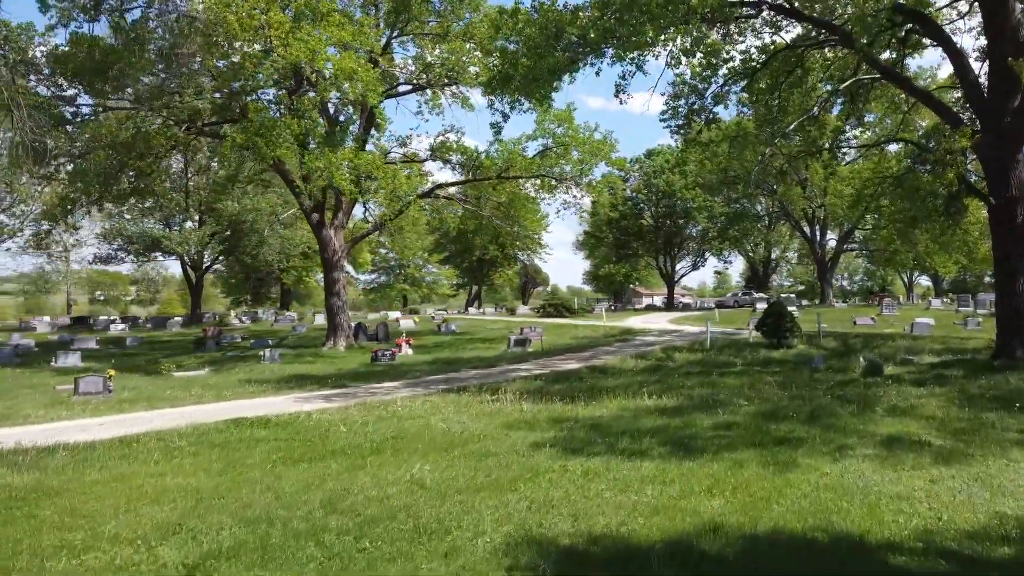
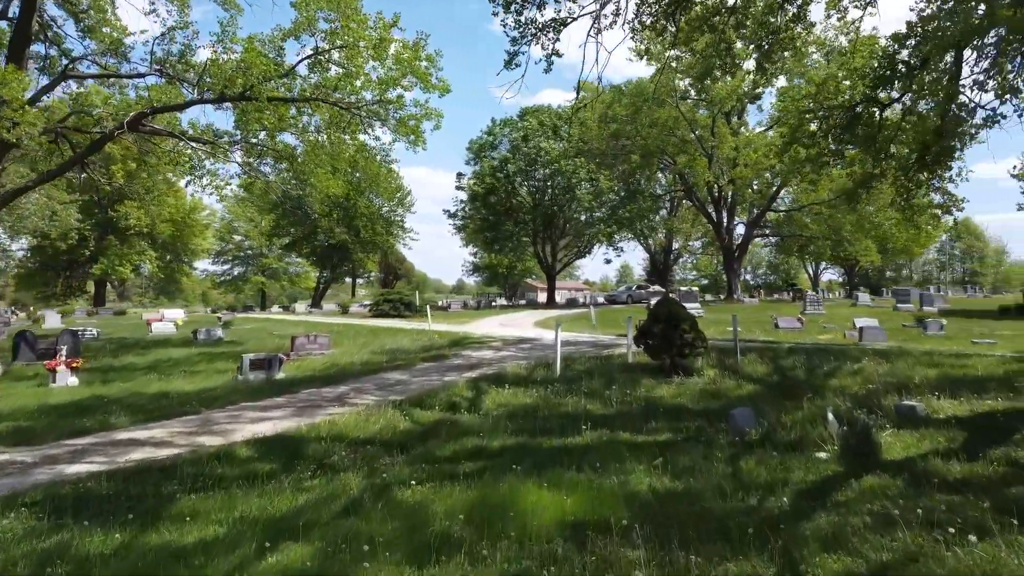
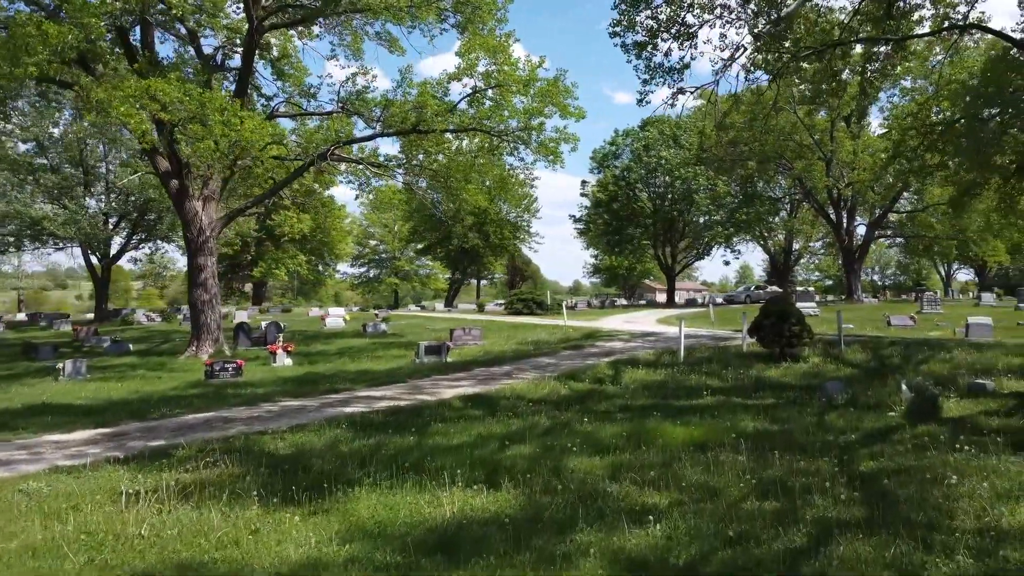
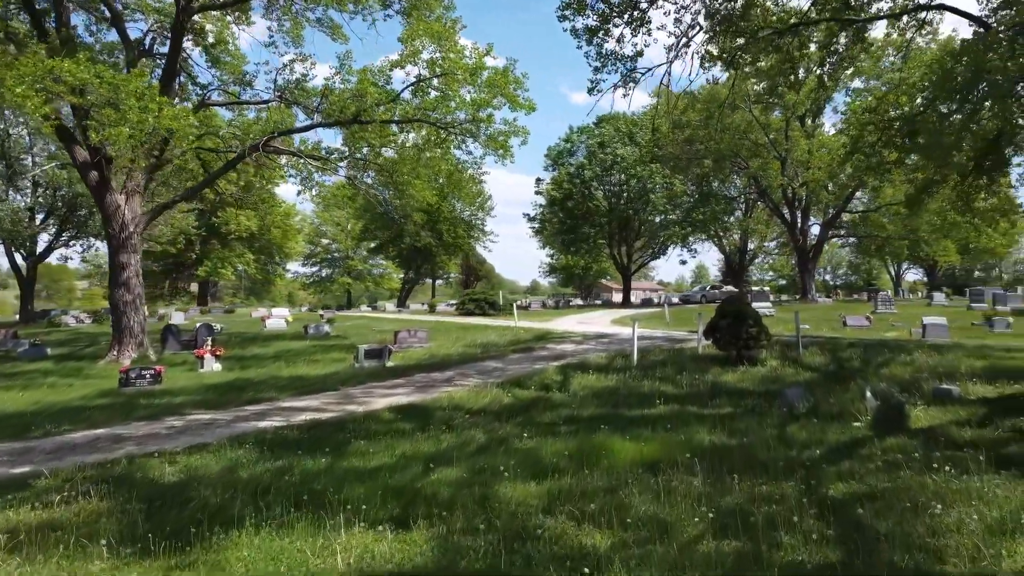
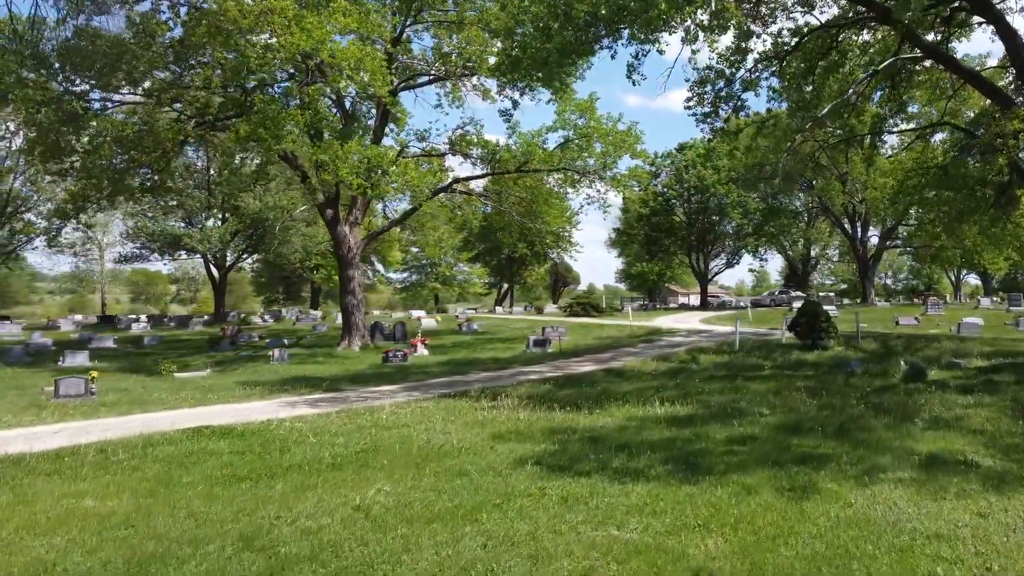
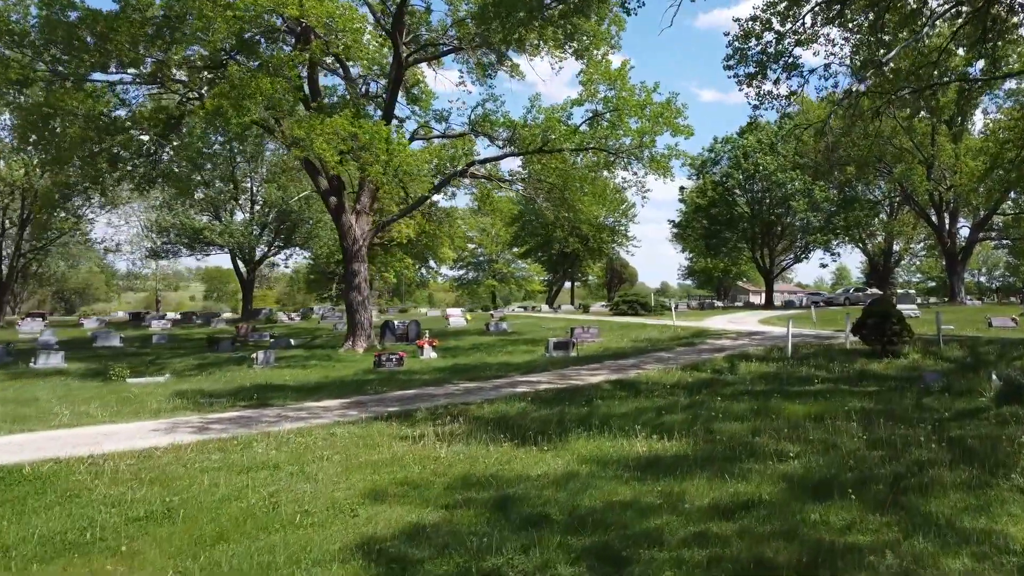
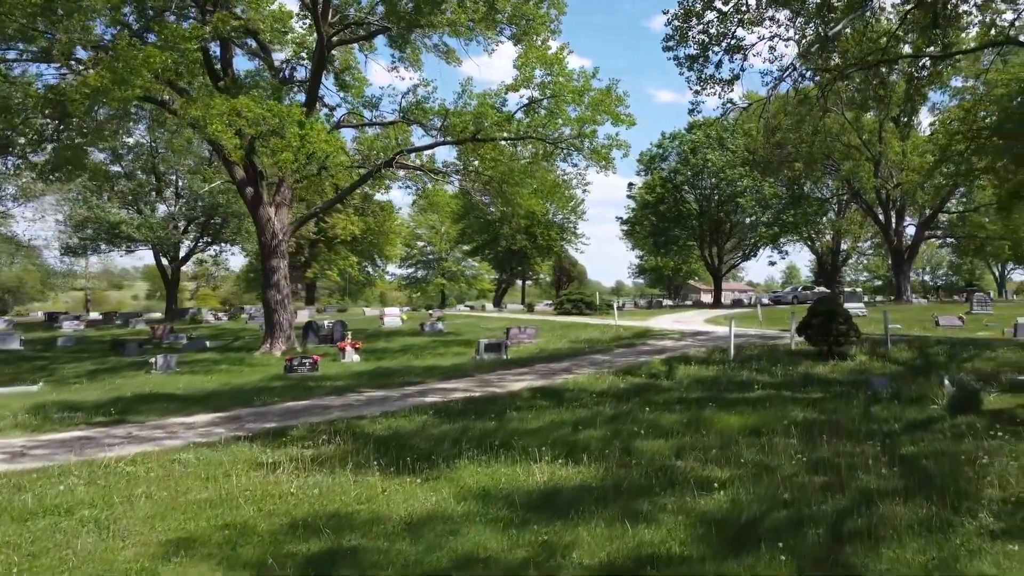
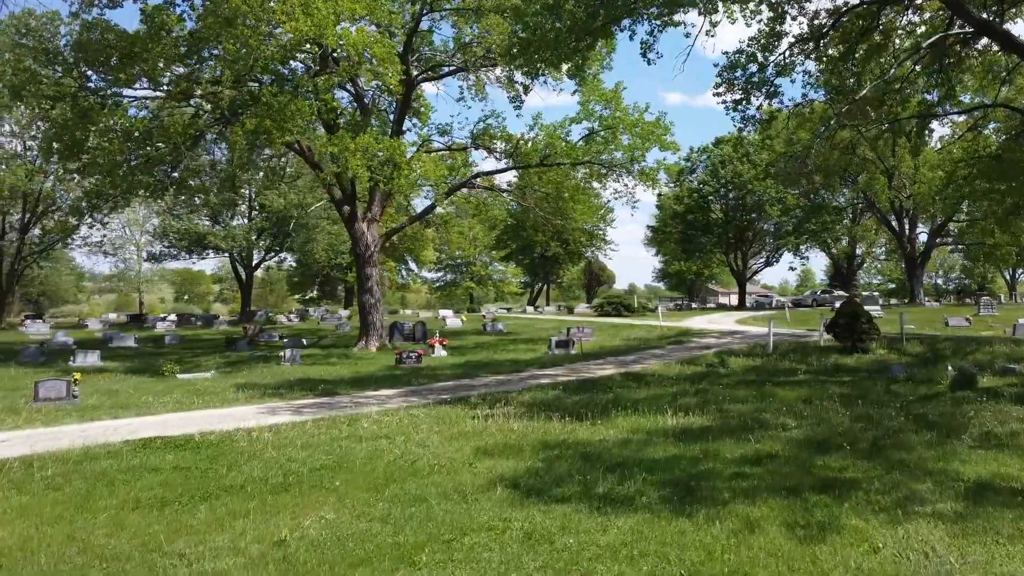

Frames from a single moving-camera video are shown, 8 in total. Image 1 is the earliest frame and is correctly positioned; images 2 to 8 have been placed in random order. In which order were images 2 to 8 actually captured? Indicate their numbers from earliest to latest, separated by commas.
5, 8, 6, 7, 3, 4, 2
